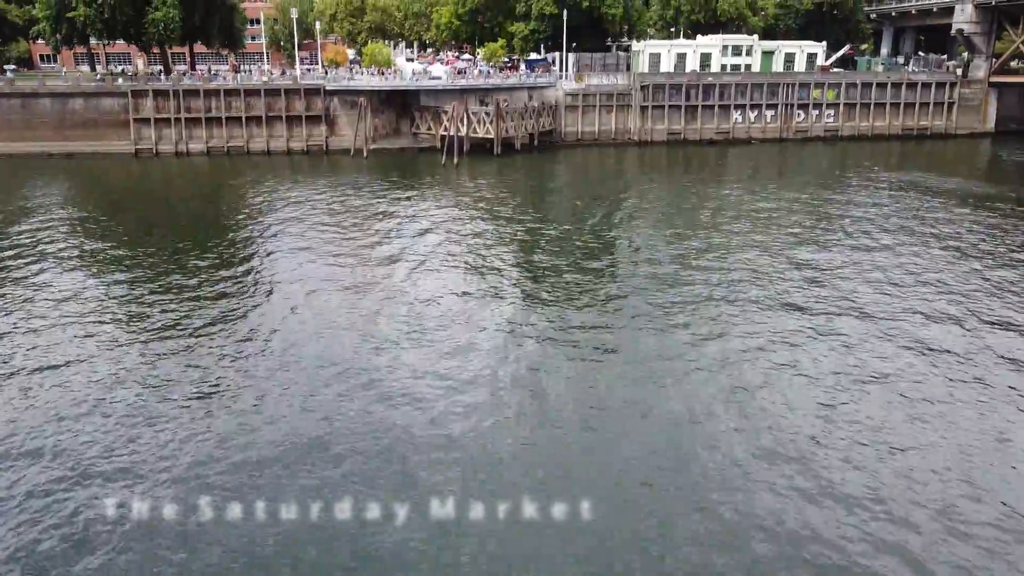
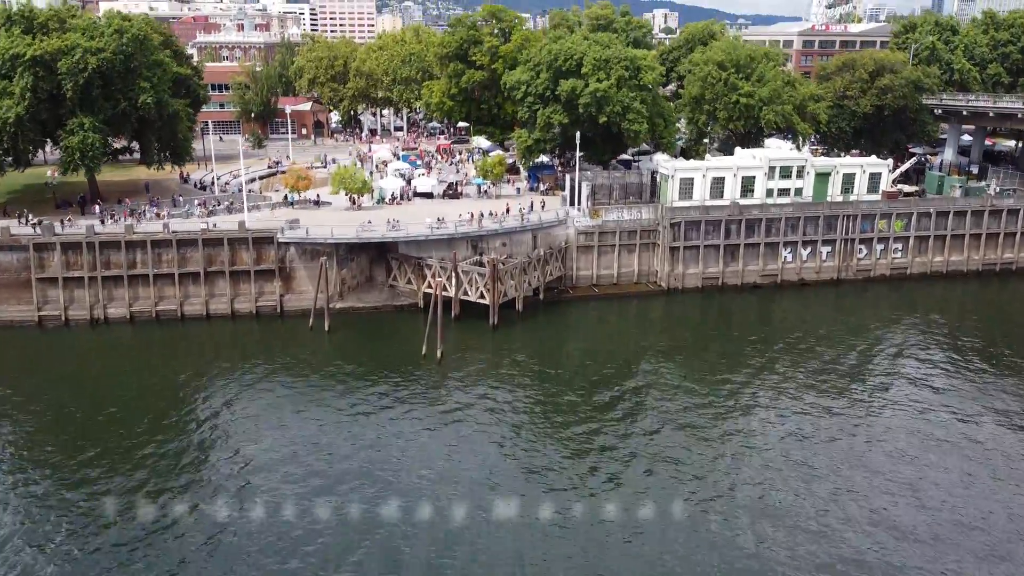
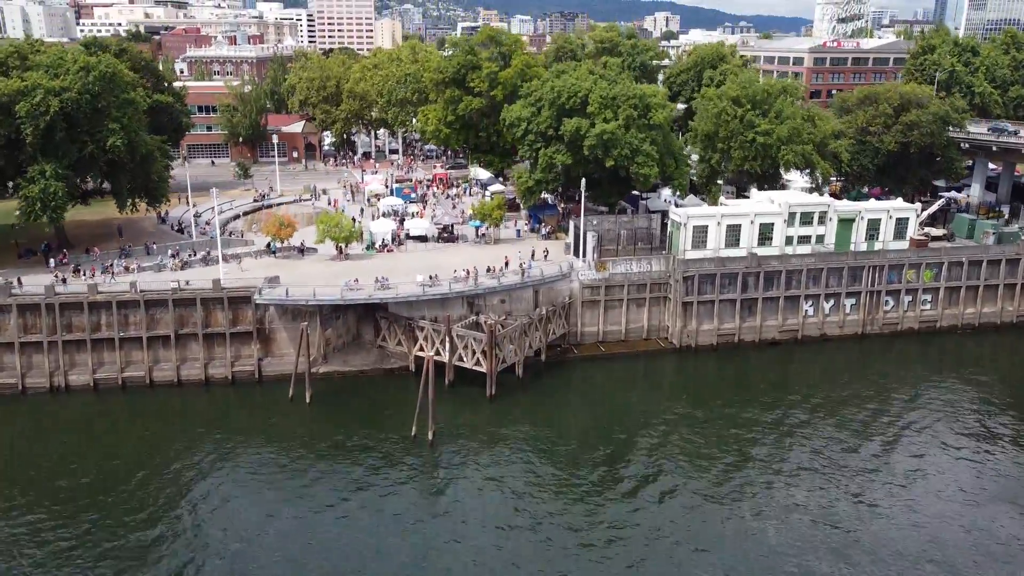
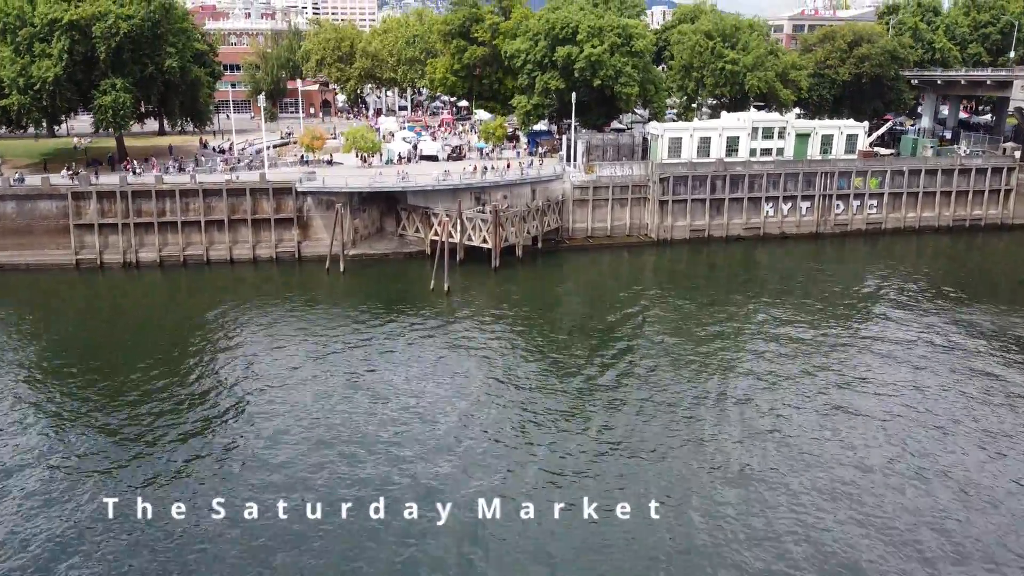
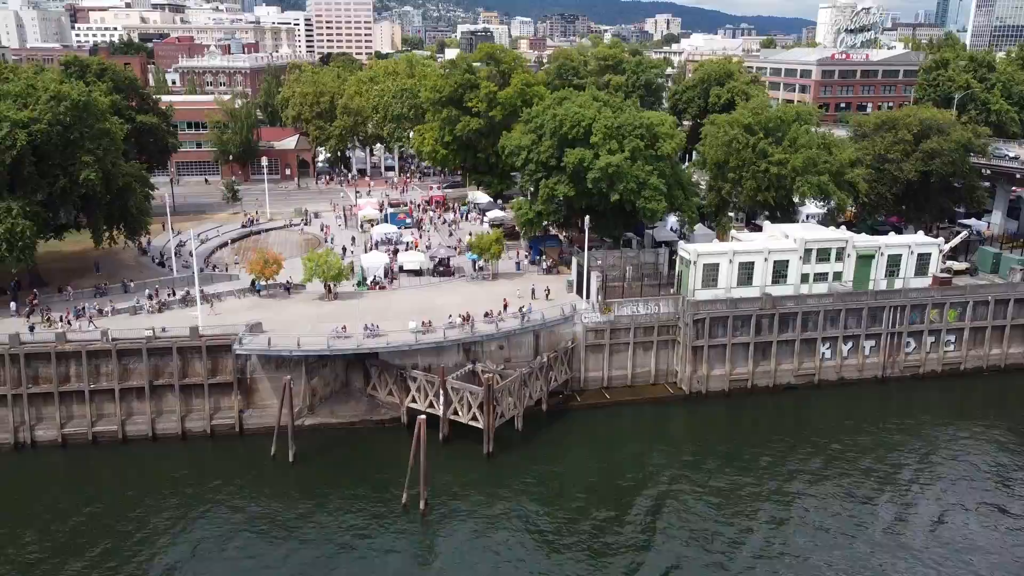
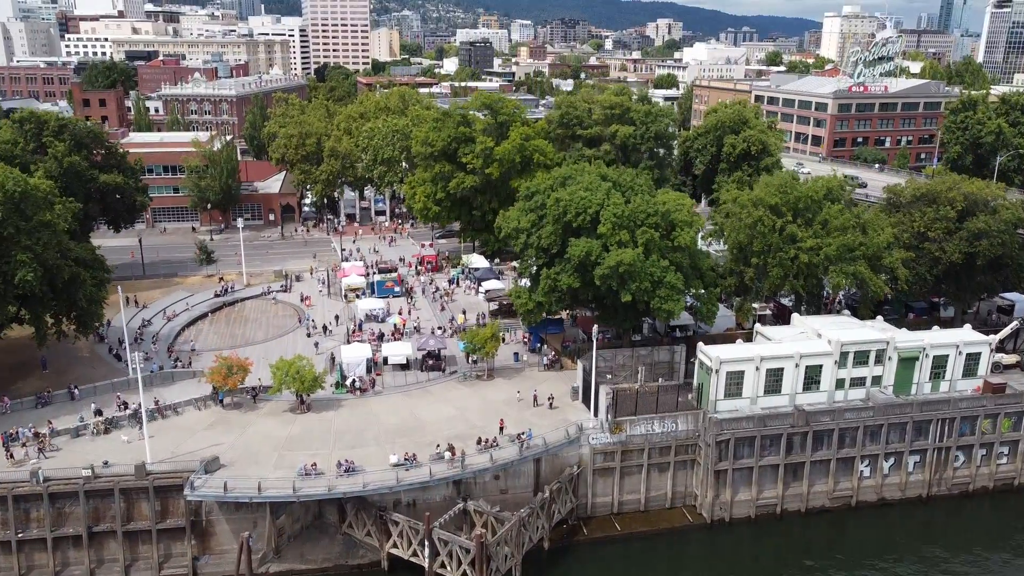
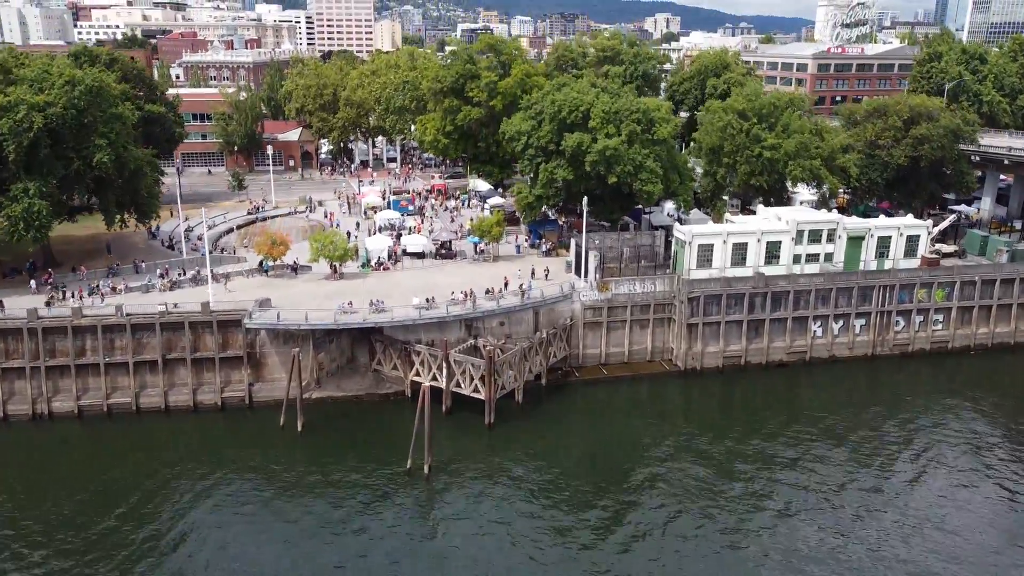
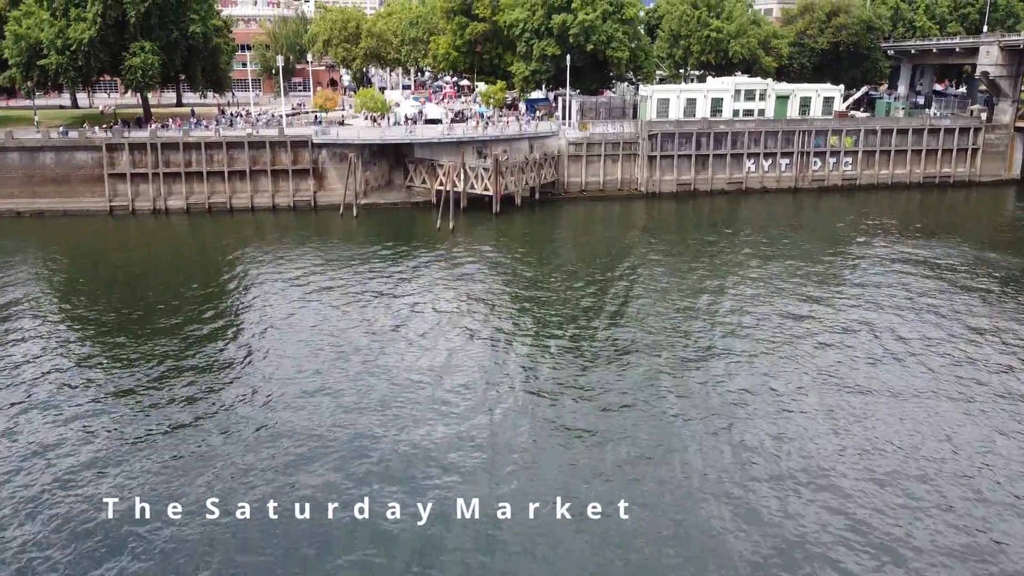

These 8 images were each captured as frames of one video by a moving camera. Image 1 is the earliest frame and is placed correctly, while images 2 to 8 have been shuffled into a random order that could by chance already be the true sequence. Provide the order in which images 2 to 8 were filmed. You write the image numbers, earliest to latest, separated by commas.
8, 4, 2, 3, 7, 5, 6
